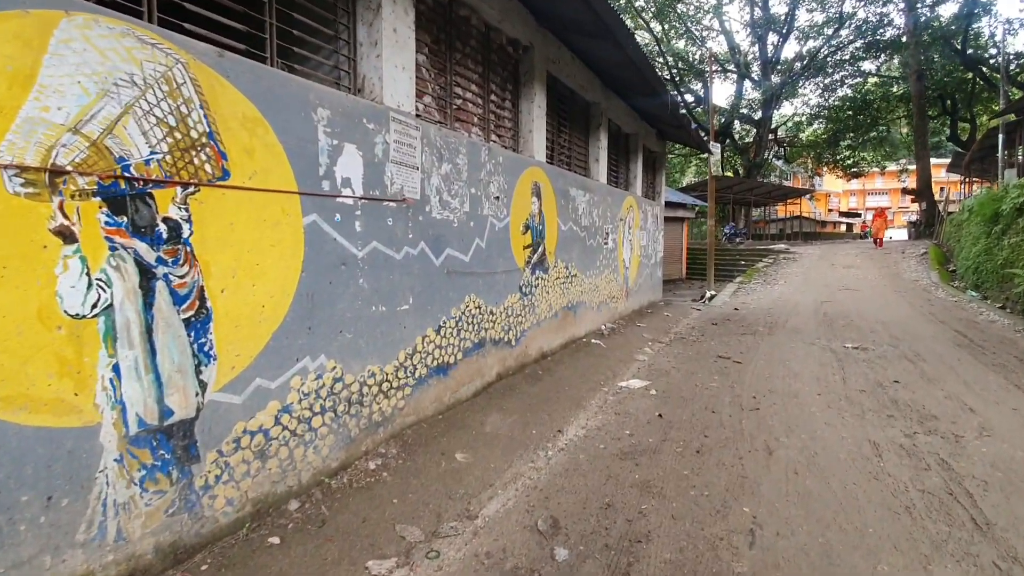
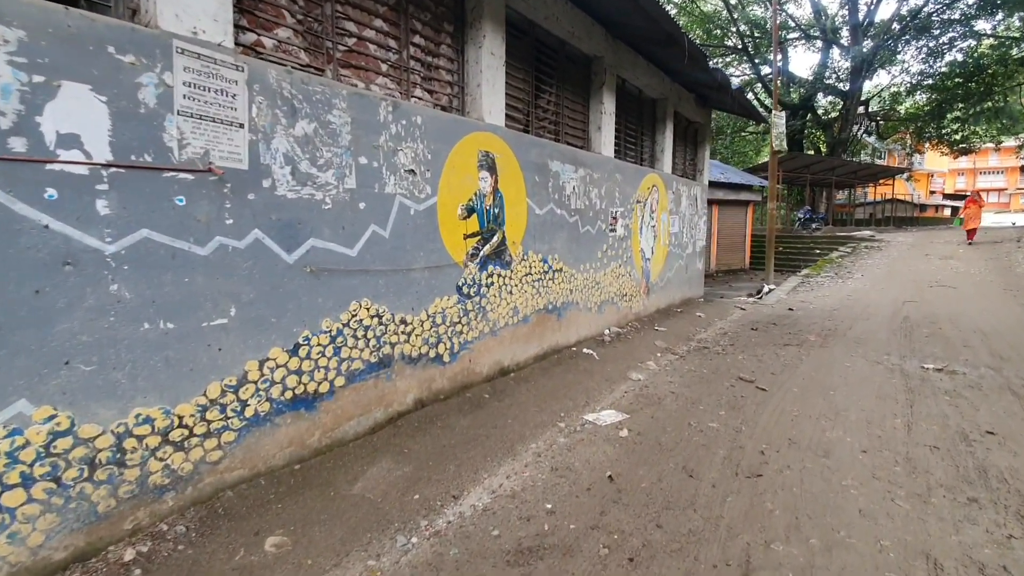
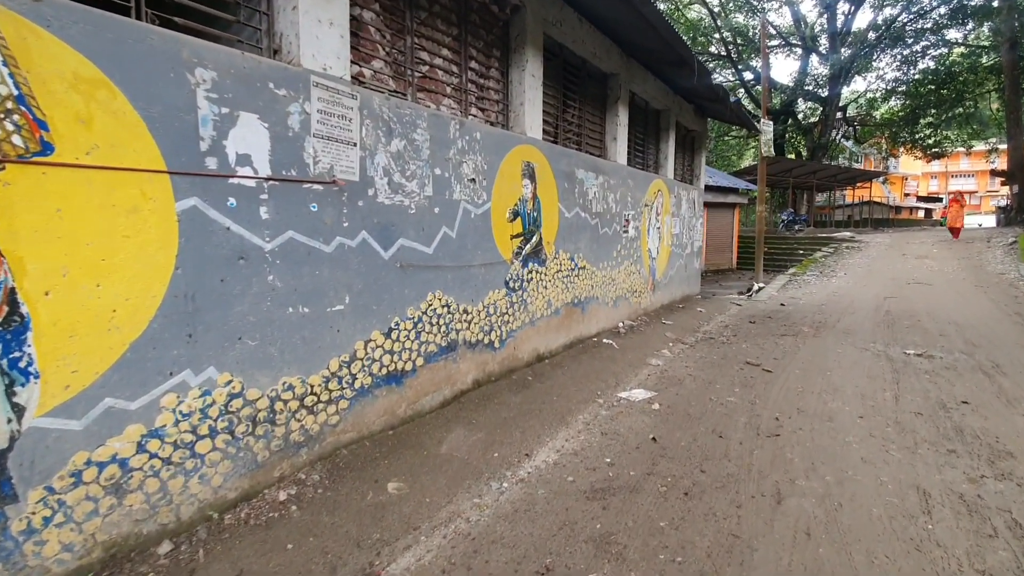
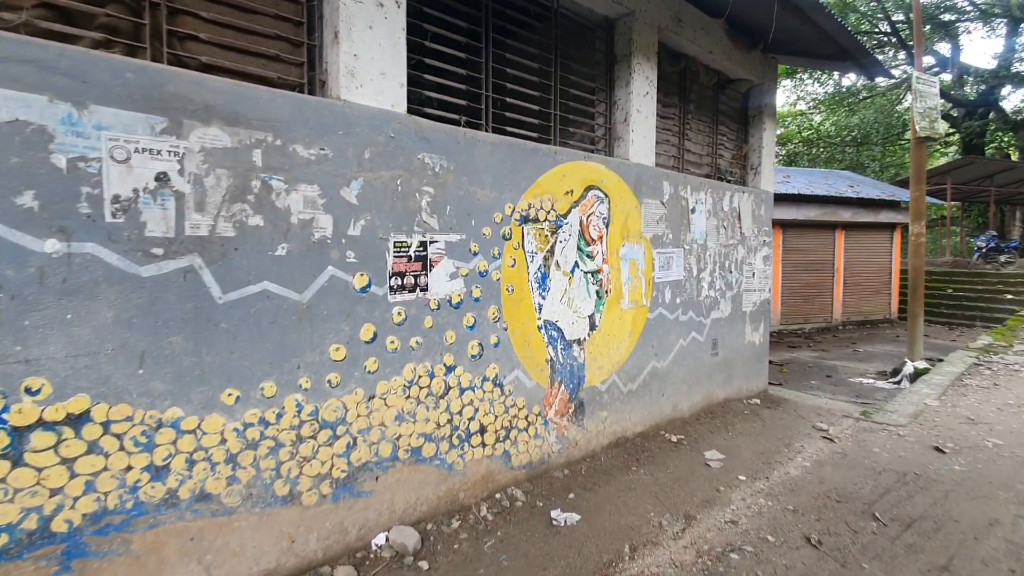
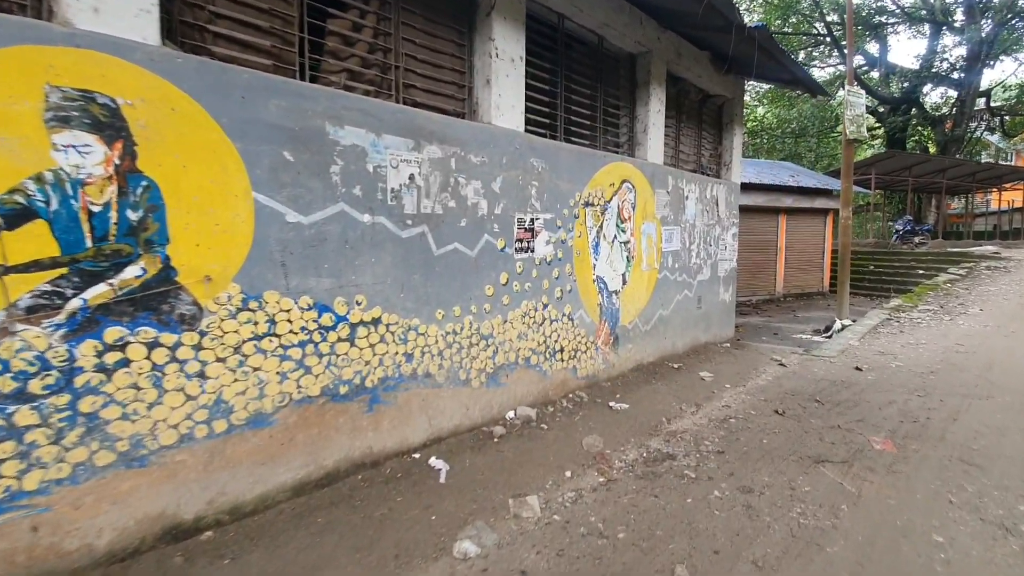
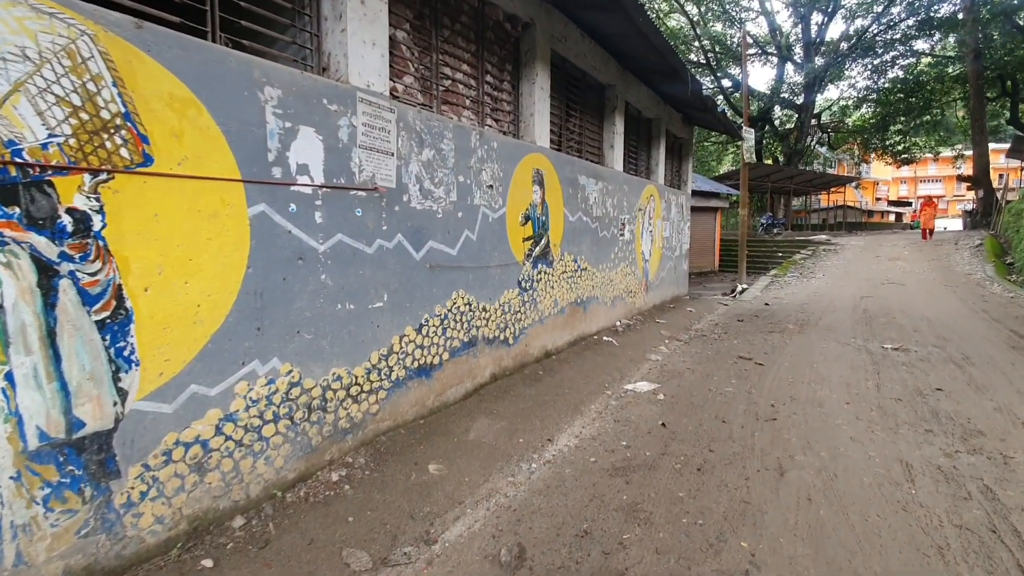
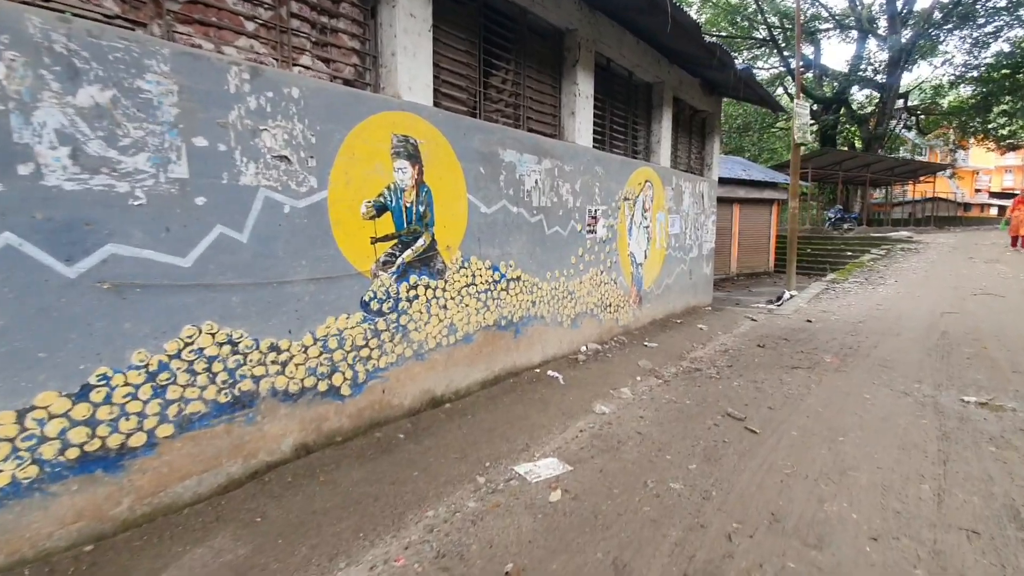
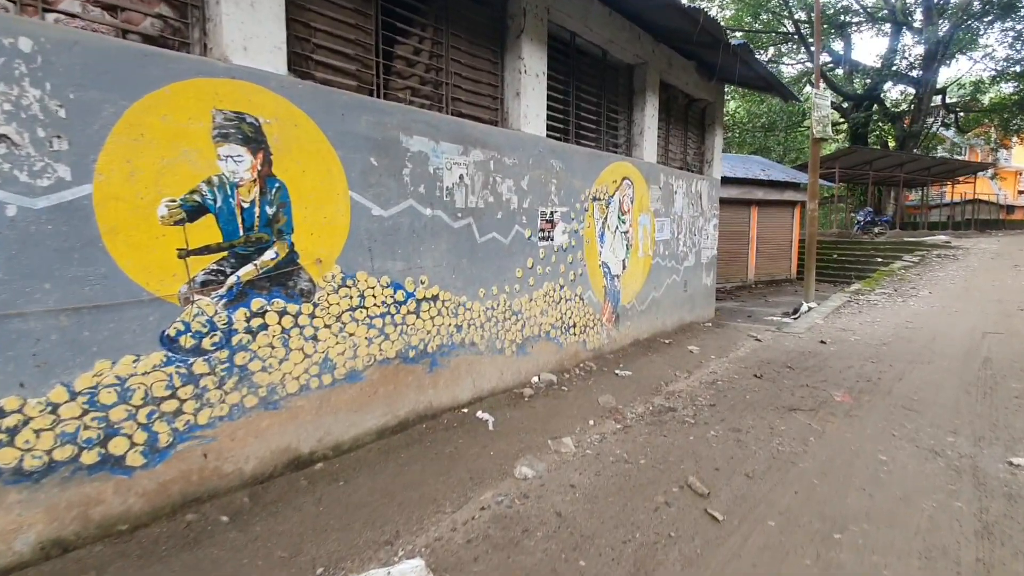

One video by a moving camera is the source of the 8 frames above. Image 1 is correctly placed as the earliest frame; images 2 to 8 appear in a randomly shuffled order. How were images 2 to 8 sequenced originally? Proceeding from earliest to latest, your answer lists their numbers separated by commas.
6, 3, 2, 7, 8, 5, 4
